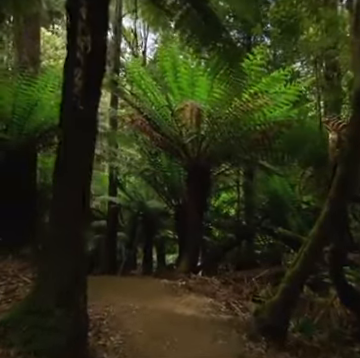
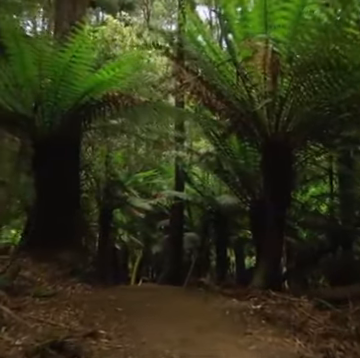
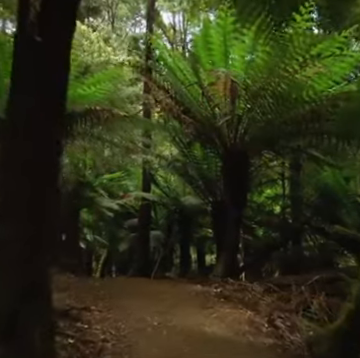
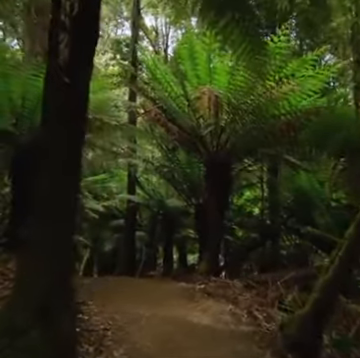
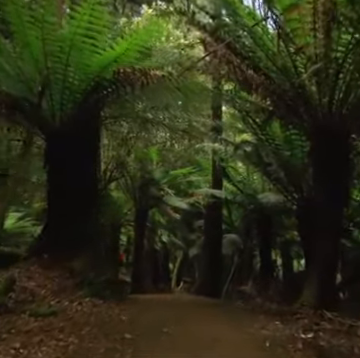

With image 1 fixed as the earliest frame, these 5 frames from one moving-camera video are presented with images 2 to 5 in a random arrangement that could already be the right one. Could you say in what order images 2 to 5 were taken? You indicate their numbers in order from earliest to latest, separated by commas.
4, 3, 2, 5
